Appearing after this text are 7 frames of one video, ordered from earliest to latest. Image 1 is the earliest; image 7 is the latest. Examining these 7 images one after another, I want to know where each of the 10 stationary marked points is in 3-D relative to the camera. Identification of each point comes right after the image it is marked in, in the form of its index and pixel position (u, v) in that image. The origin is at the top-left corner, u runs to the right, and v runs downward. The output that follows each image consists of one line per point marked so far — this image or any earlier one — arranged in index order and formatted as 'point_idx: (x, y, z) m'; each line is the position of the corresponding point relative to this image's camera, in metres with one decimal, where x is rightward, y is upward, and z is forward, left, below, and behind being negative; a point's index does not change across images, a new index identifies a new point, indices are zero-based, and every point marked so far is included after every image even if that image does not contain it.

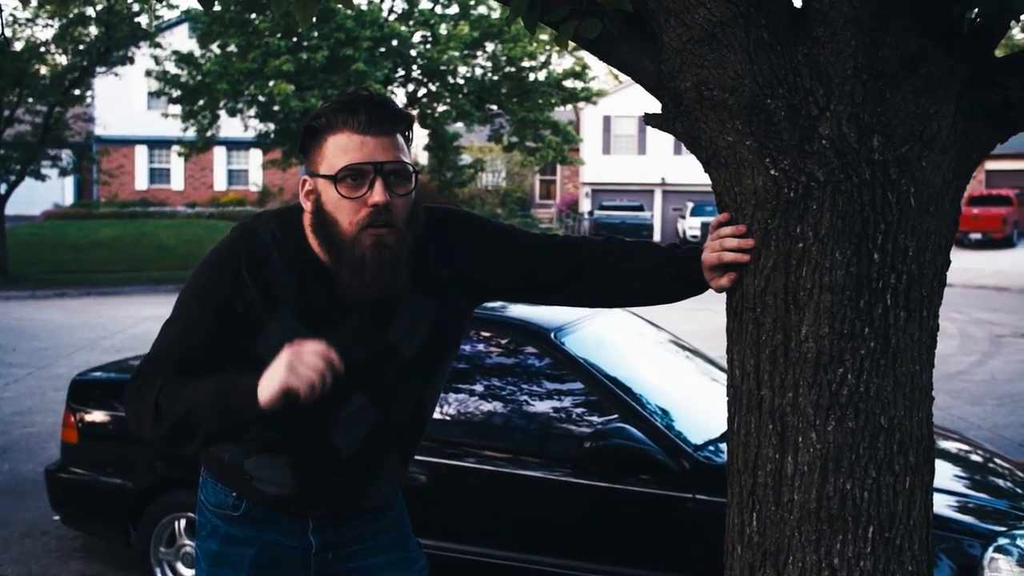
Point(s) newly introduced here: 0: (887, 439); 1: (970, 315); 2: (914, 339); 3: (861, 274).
0: (+0.7, -0.3, +2.1) m
1: (+8.2, -0.5, +19.0) m
2: (+0.8, -0.1, +2.1) m
3: (+0.7, 0.0, +2.1) m
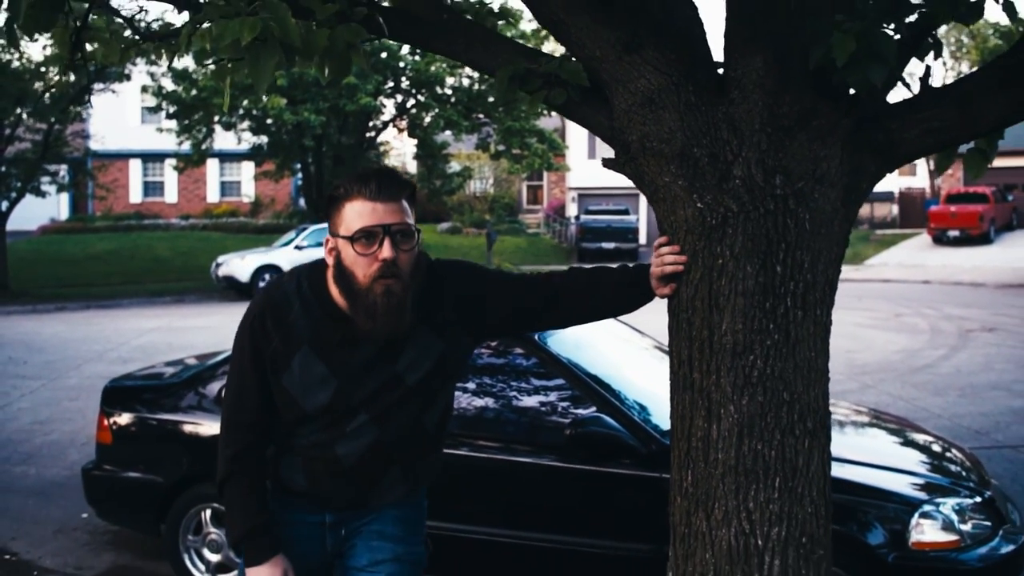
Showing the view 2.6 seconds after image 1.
0: (+0.7, -0.3, +2.7) m
1: (+8.0, -0.4, +19.7) m
2: (+0.8, -0.1, +2.8) m
3: (+0.7, 0.0, +2.7) m
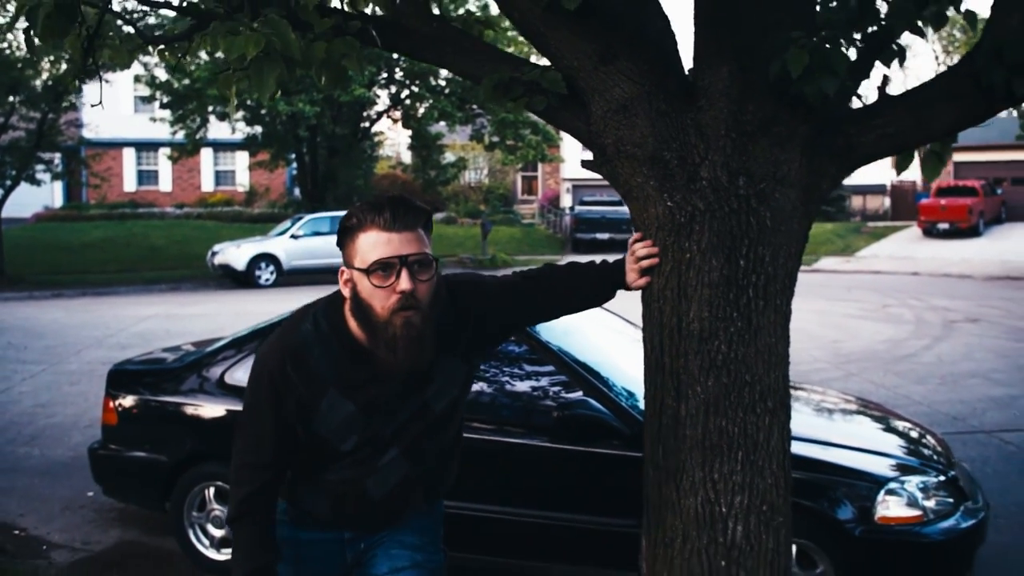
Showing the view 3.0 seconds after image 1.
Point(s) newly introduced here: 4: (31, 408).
0: (+0.7, -0.3, +3.0) m
1: (+7.9, -0.3, +20.0) m
2: (+0.7, -0.1, +3.0) m
3: (+0.6, 0.0, +3.0) m
4: (-4.6, -1.2, +10.3) m
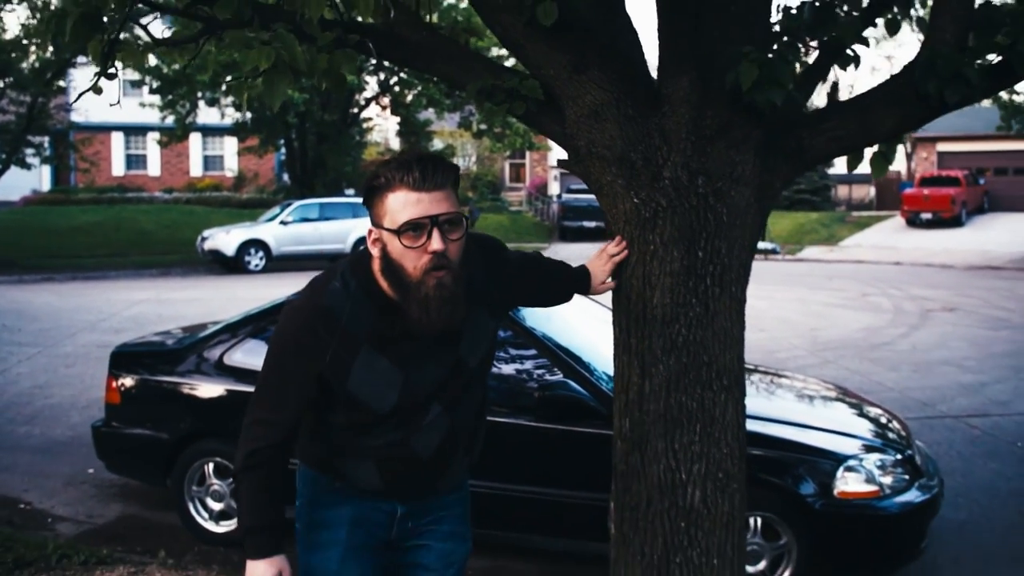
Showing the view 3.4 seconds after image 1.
0: (+0.6, -0.3, +3.3) m
1: (+7.6, -0.1, +20.5) m
2: (+0.7, -0.1, +3.4) m
3: (+0.6, +0.1, +3.3) m
4: (-4.8, -1.0, +10.5) m
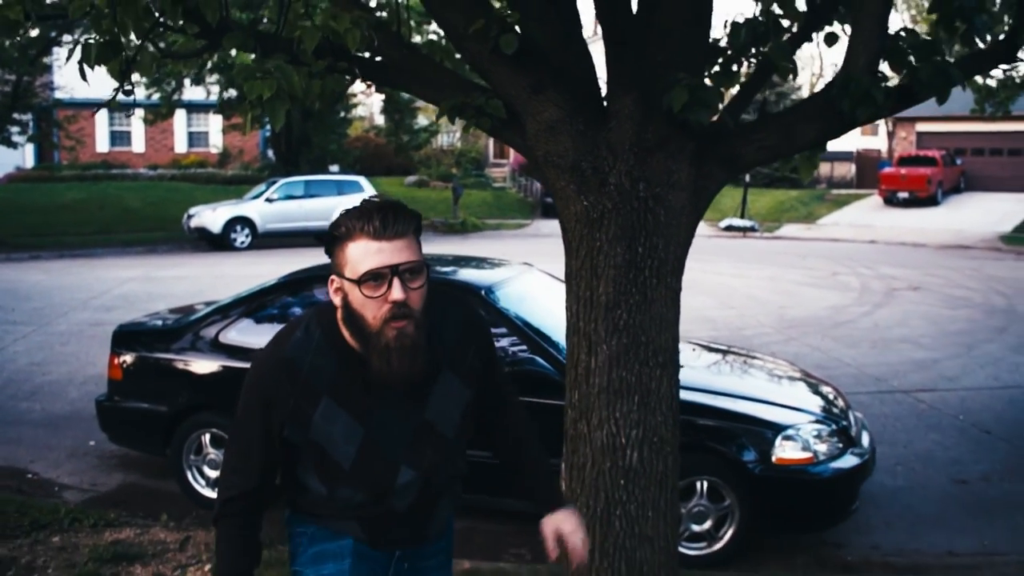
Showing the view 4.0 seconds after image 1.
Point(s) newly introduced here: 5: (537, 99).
0: (+0.5, -0.2, +3.9) m
1: (+7.3, +0.4, +21.1) m
2: (+0.6, 0.0, +3.9) m
3: (+0.4, +0.1, +3.9) m
4: (-5.0, -0.8, +11.0) m
5: (+0.1, +0.7, +3.9) m
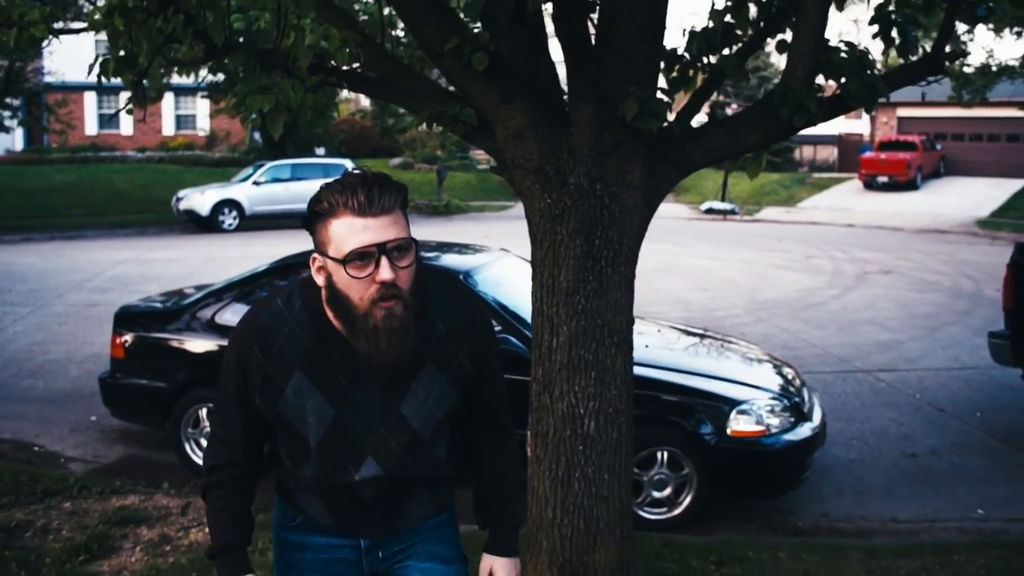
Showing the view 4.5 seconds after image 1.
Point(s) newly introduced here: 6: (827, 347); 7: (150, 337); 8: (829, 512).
0: (+0.4, -0.2, +4.4) m
1: (+6.9, +0.7, +21.7) m
2: (+0.4, 0.0, +4.4) m
3: (+0.3, +0.2, +4.4) m
4: (-5.2, -0.6, +11.5) m
5: (0.0, +0.7, +4.4) m
6: (+3.6, -0.7, +12.1) m
7: (-2.5, -0.3, +7.3) m
8: (+2.1, -1.5, +7.0) m
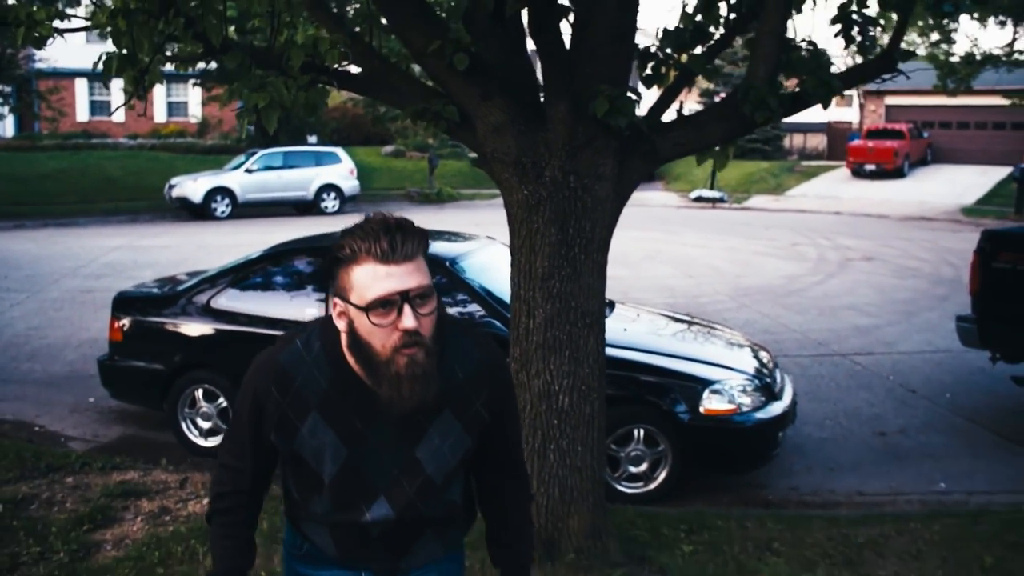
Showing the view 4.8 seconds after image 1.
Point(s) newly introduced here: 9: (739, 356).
0: (+0.3, -0.1, +4.7) m
1: (+6.7, +1.0, +22.0) m
2: (+0.3, +0.1, +4.7) m
3: (+0.2, +0.2, +4.7) m
4: (-5.4, -0.5, +11.7) m
5: (-0.1, +0.8, +4.7) m
6: (+3.4, -0.5, +12.4) m
7: (-2.6, -0.2, +7.6) m
8: (+2.0, -1.4, +7.4) m
9: (+1.5, -0.5, +7.4) m
